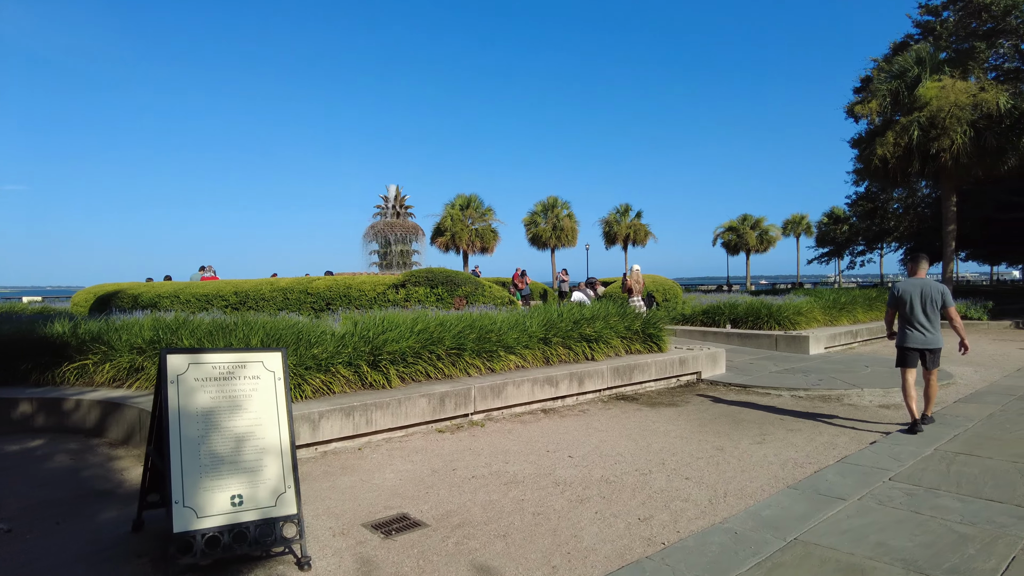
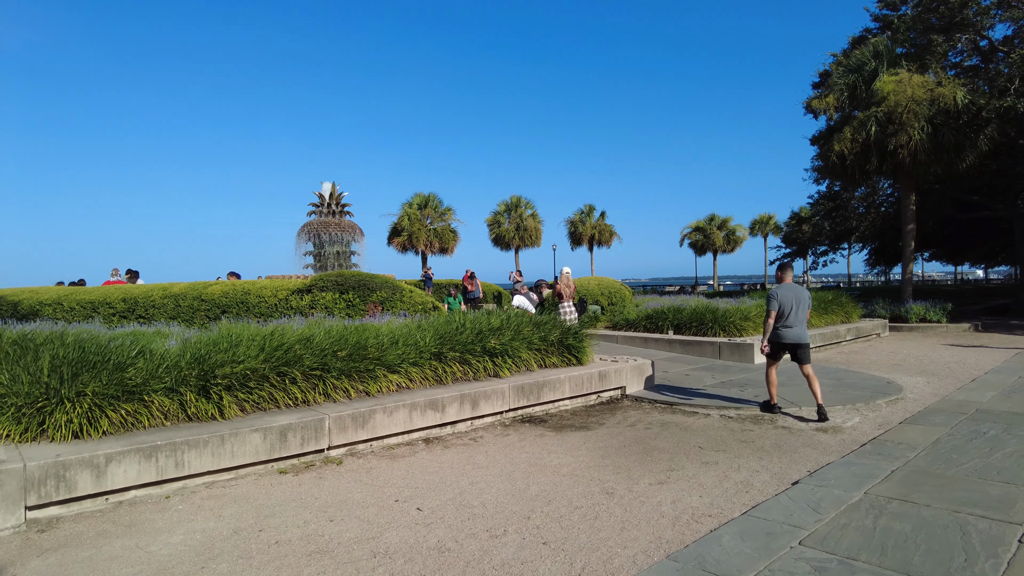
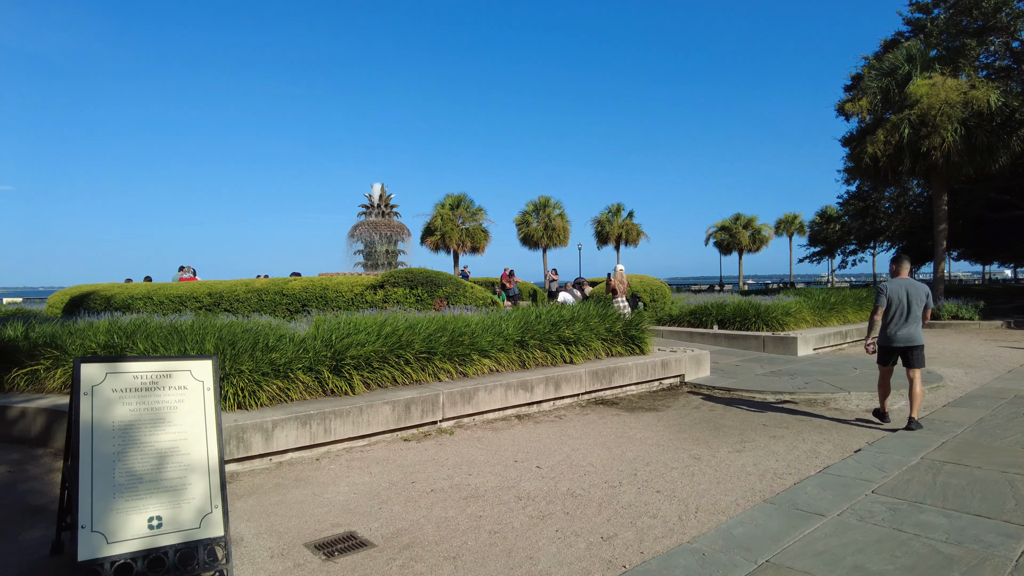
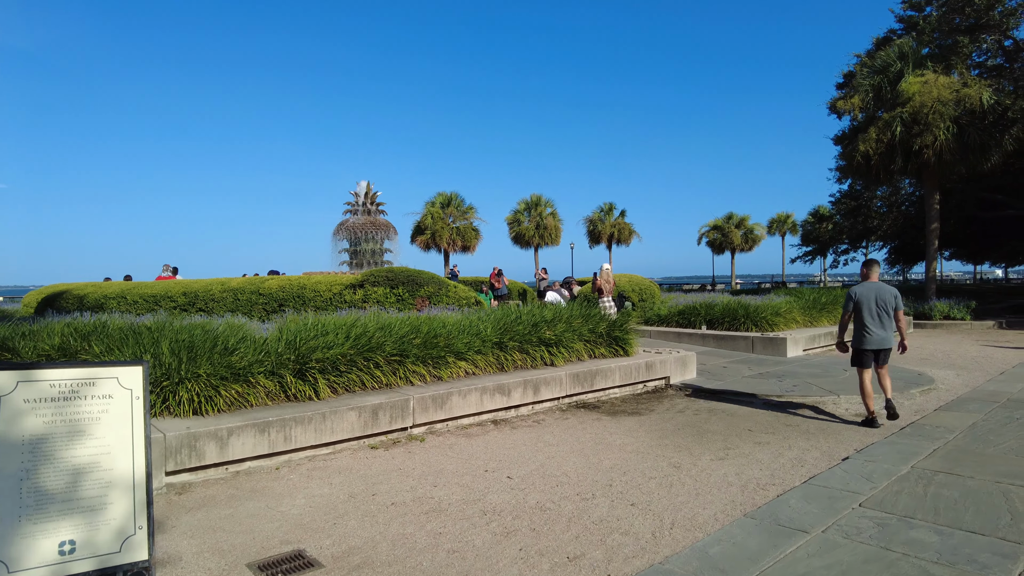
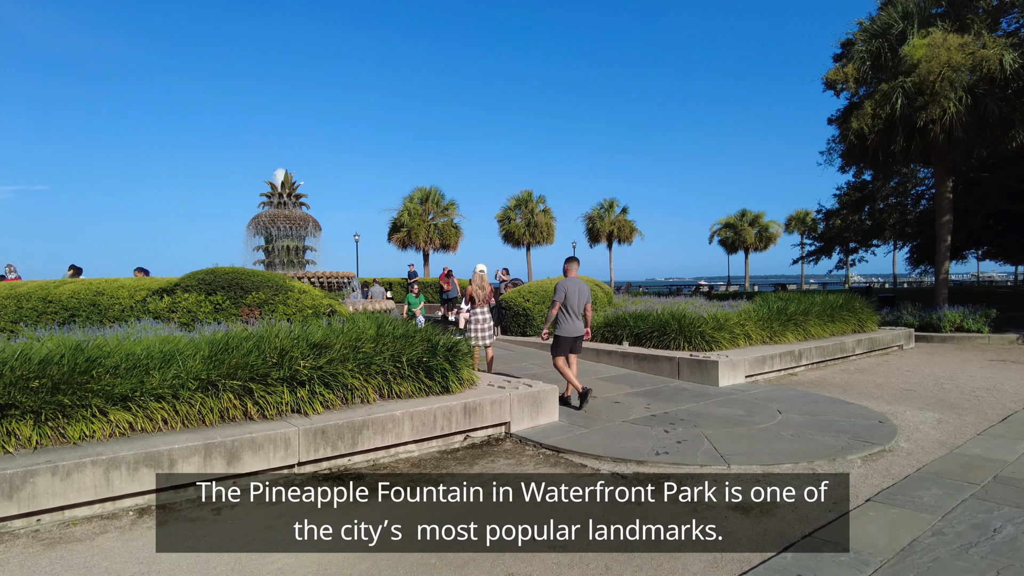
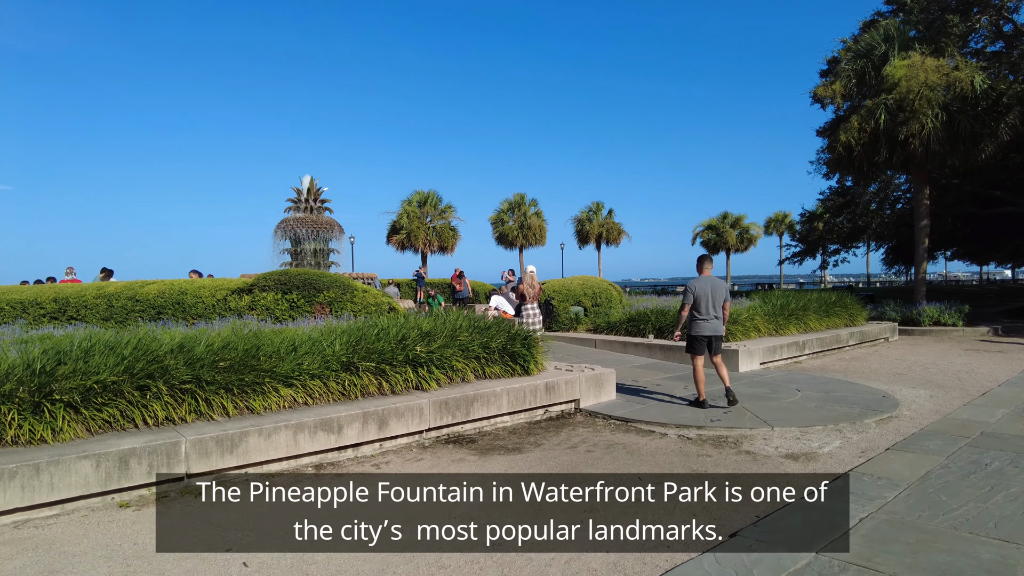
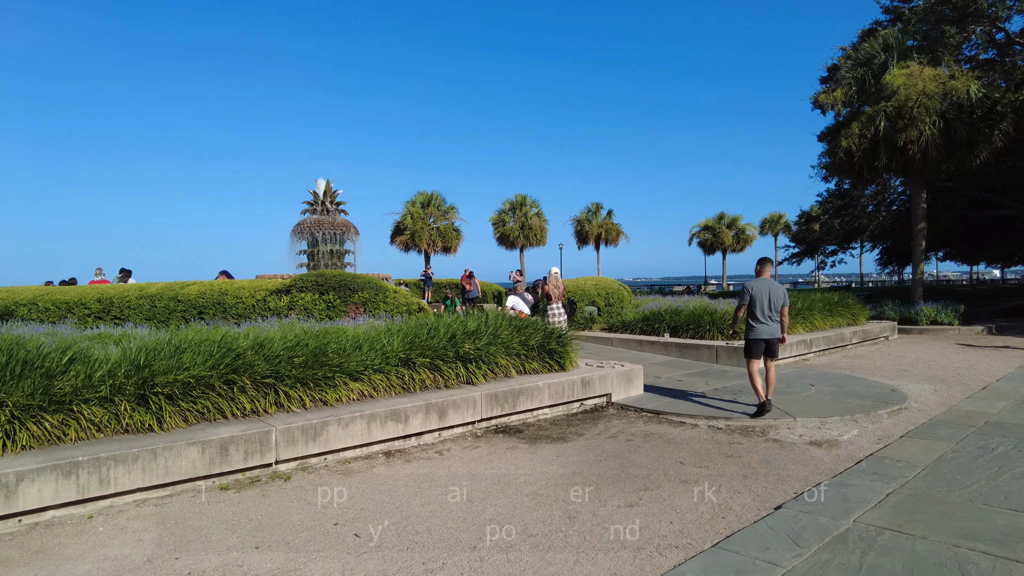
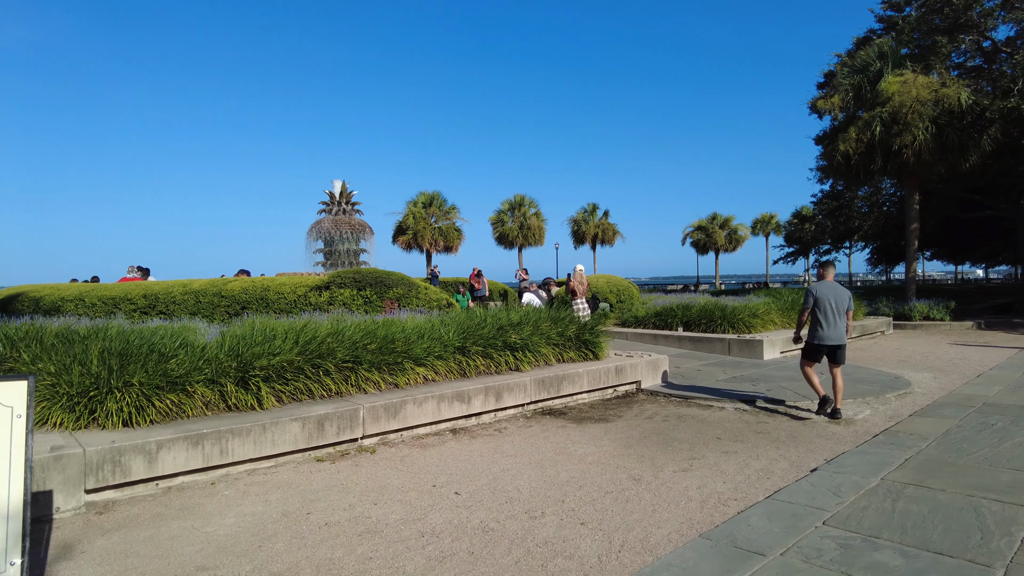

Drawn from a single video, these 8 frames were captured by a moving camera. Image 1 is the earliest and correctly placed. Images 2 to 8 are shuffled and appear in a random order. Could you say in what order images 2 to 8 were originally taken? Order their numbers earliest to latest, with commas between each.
3, 4, 8, 2, 7, 6, 5
